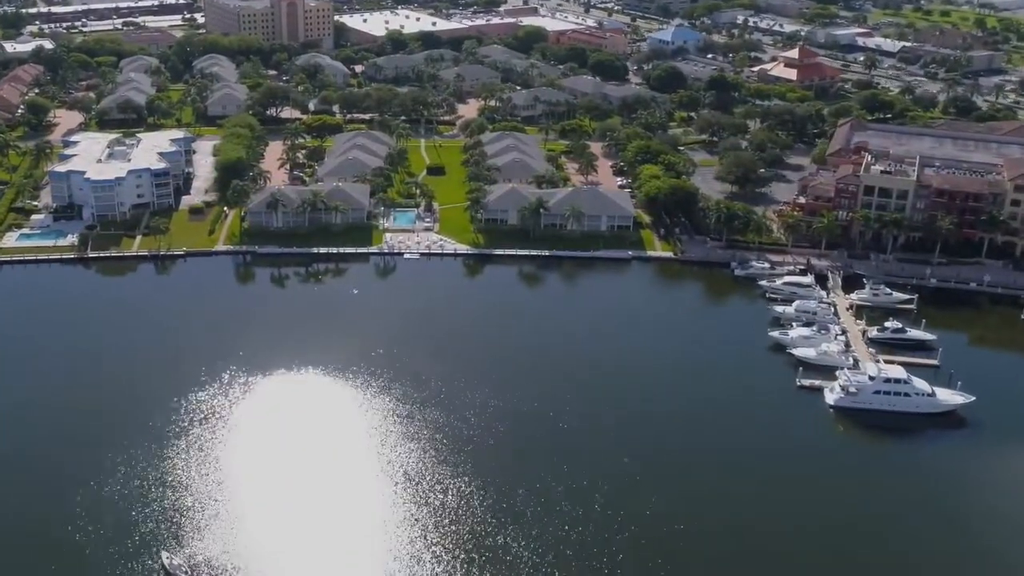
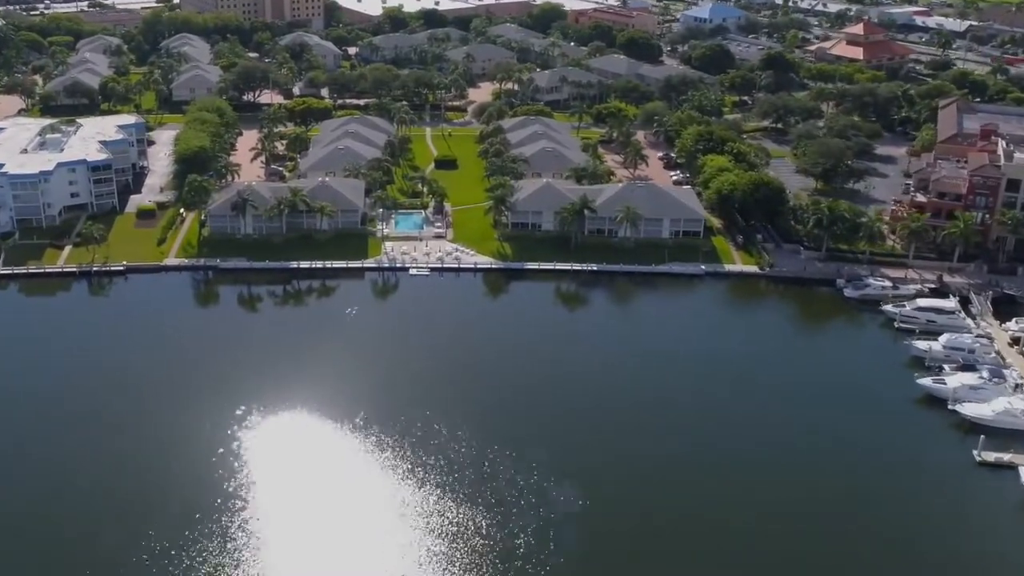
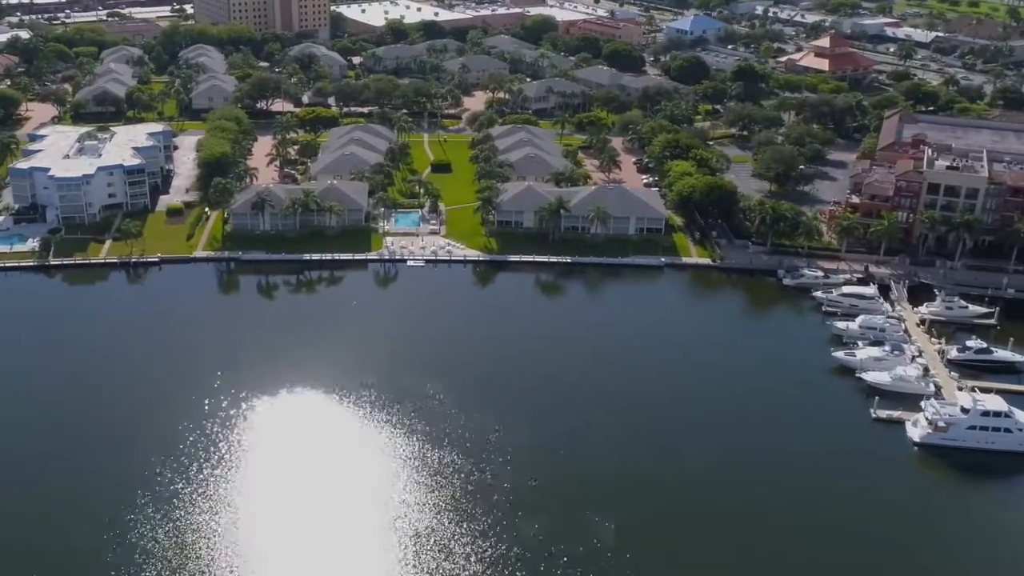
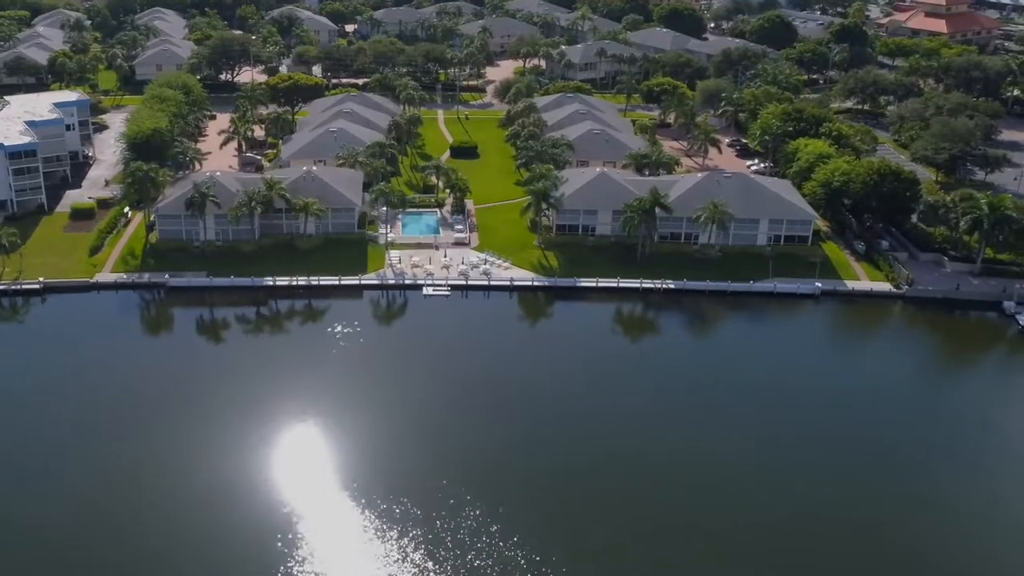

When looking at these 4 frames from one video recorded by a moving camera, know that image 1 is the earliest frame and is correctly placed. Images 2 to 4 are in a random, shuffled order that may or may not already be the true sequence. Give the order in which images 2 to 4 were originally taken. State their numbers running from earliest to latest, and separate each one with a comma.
3, 2, 4
